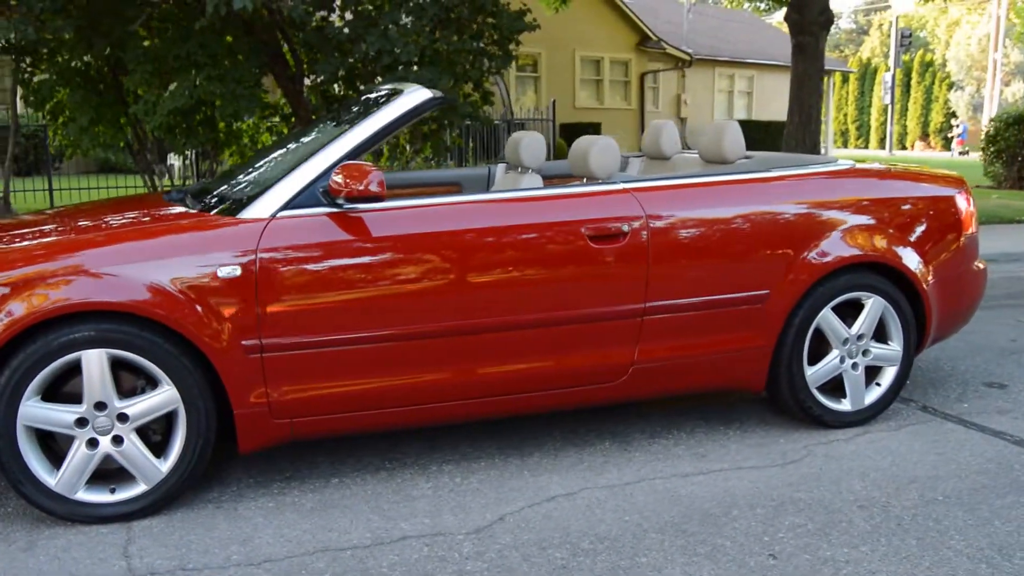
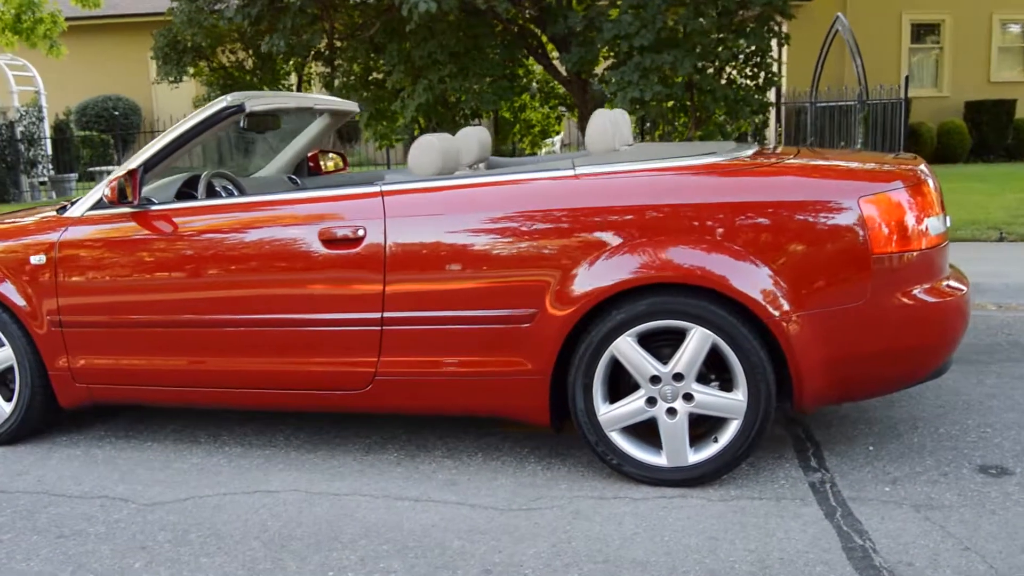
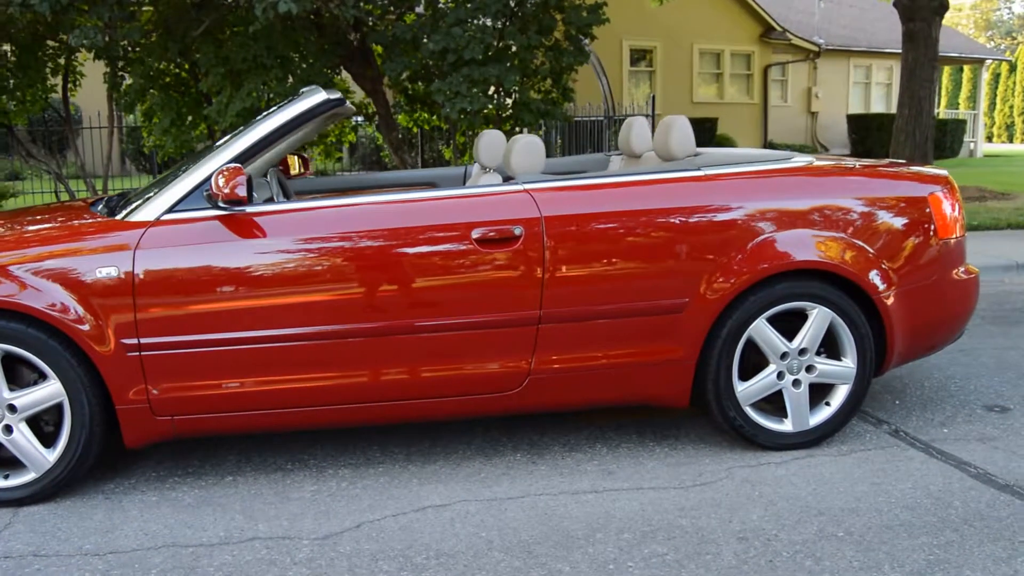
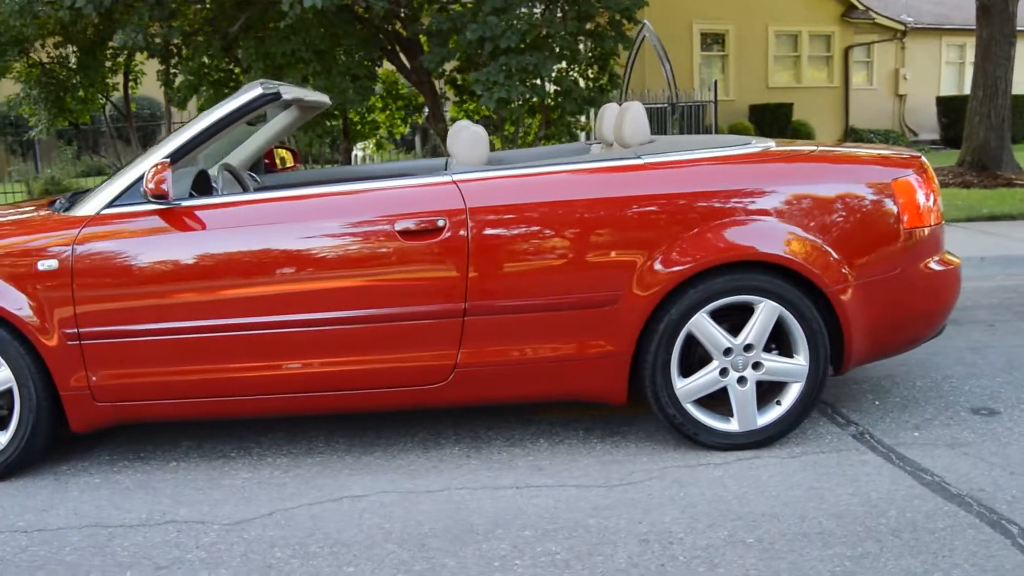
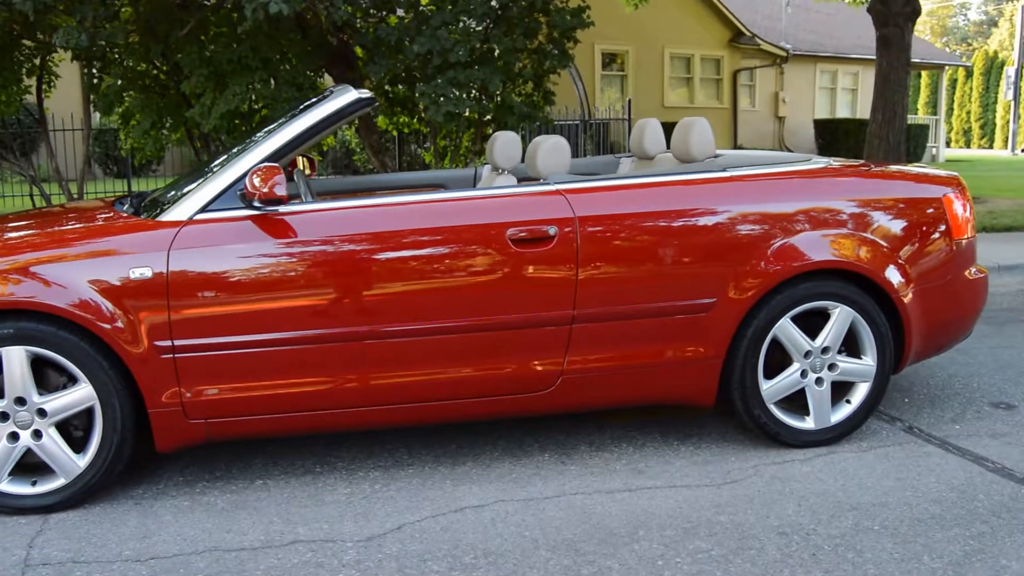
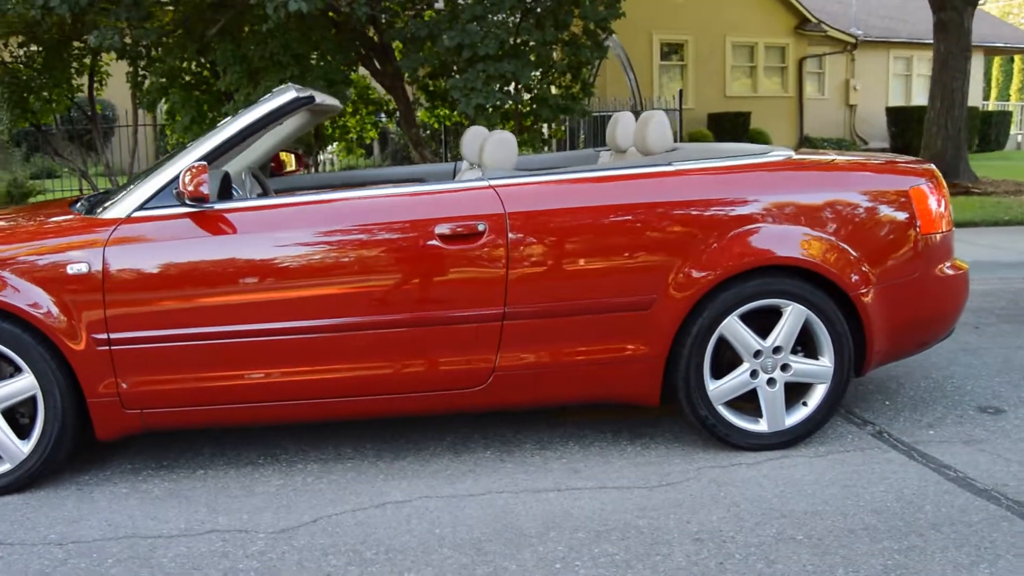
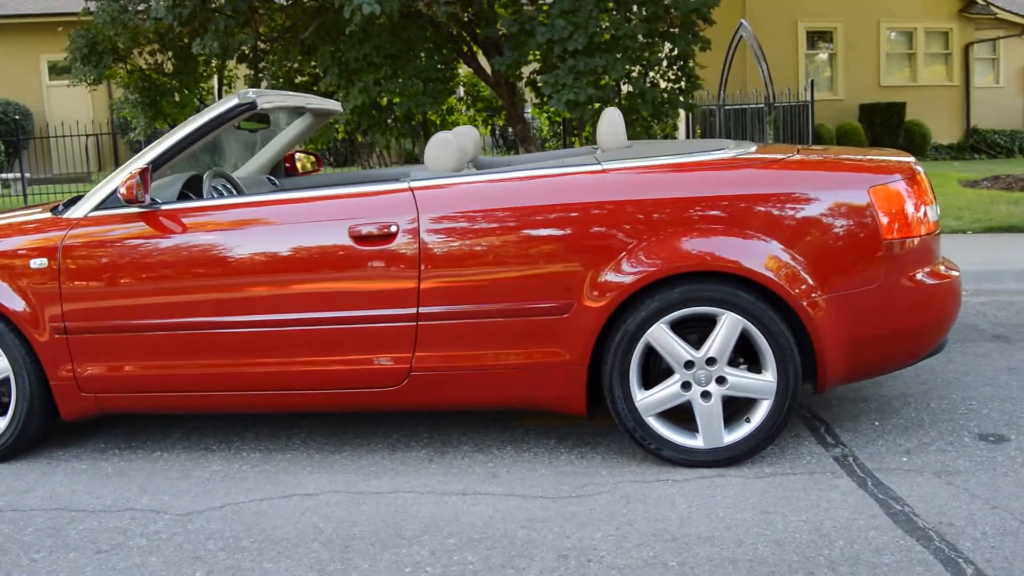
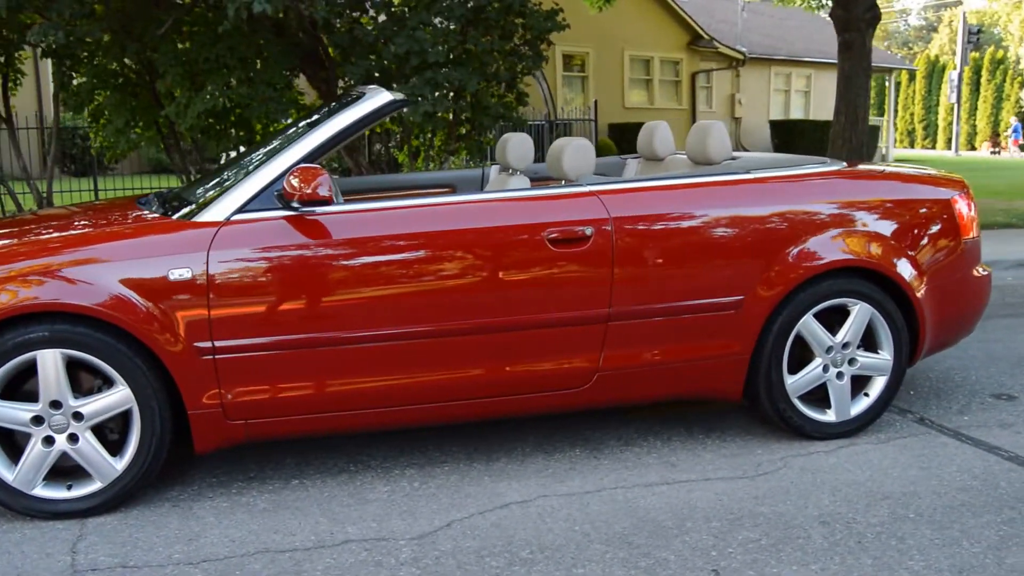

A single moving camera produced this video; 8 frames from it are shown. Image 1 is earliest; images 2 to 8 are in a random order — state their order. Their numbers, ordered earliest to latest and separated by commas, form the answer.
8, 5, 3, 6, 4, 7, 2
